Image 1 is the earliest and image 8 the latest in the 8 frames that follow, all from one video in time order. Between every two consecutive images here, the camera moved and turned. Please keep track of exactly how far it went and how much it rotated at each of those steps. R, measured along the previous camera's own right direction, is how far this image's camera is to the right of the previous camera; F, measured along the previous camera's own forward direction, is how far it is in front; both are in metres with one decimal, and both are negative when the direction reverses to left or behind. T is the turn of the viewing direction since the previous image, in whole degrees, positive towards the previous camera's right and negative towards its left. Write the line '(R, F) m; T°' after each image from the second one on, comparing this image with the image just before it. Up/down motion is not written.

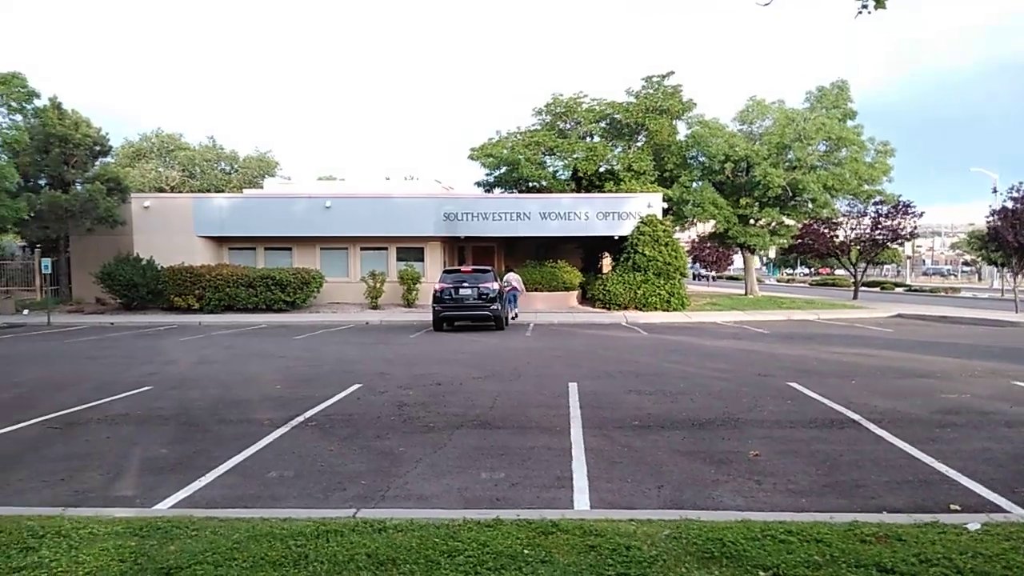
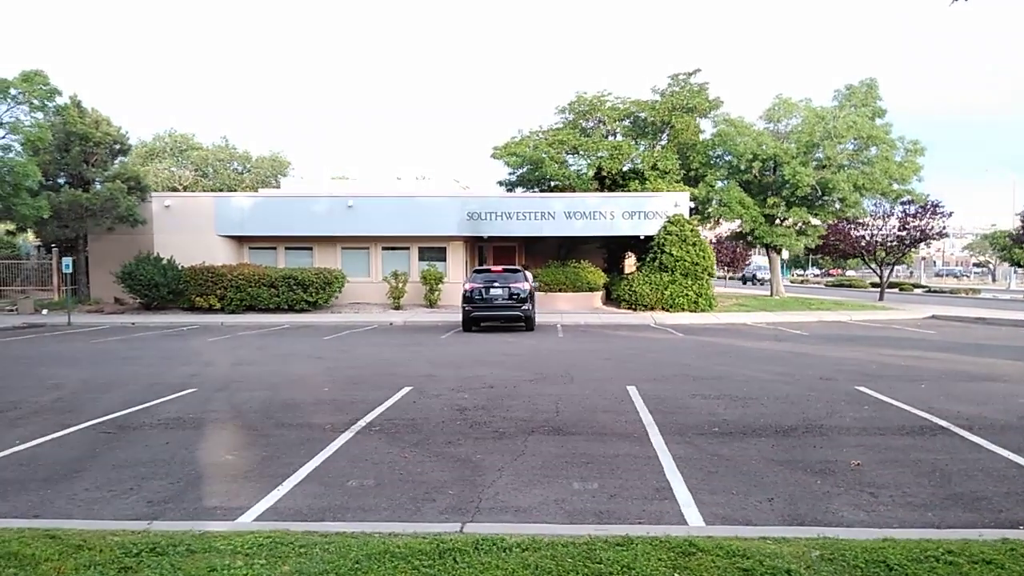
(-0.6, +0.3) m; 0°
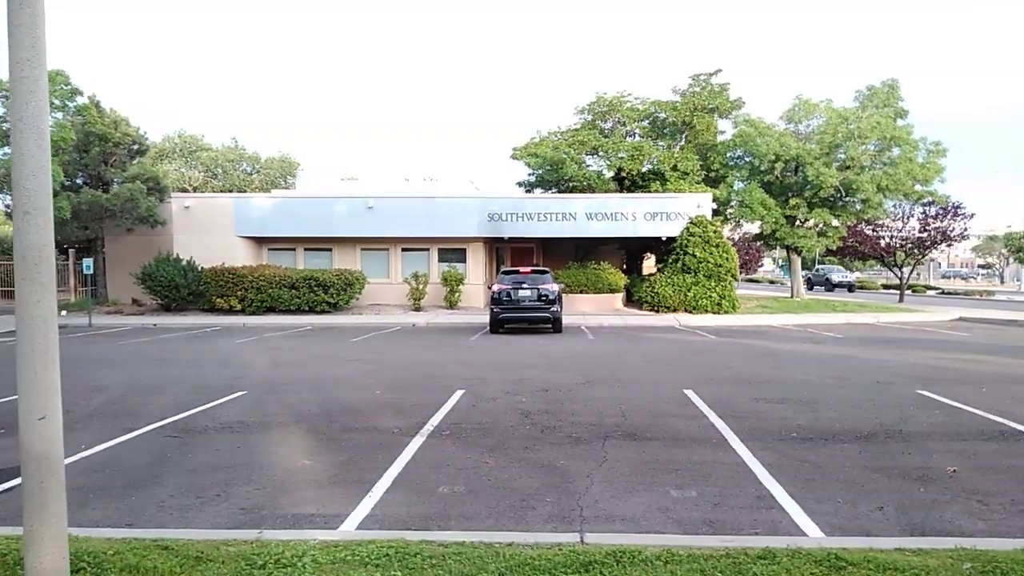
(-0.6, +0.1) m; 0°
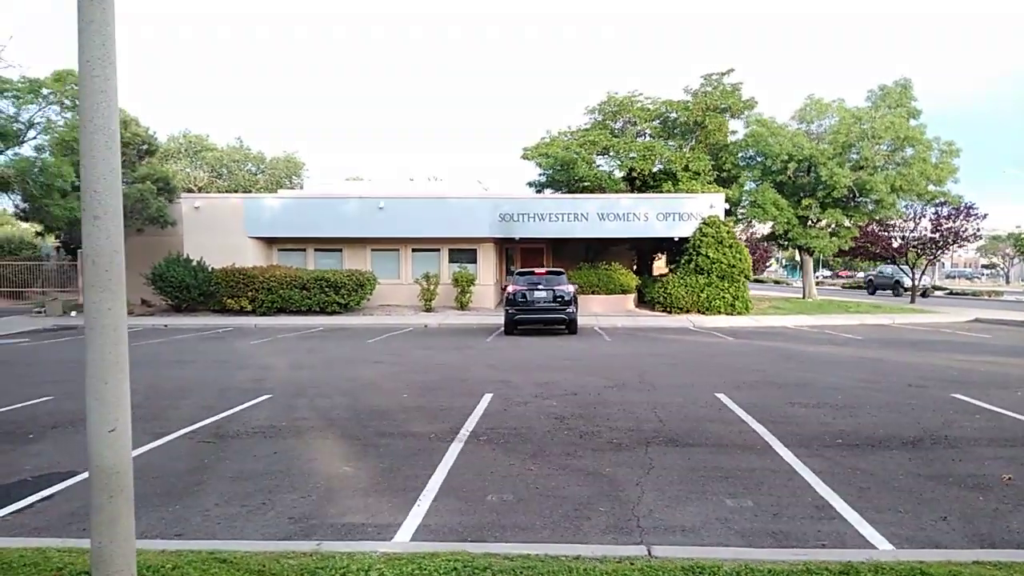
(-0.3, +0.1) m; 0°
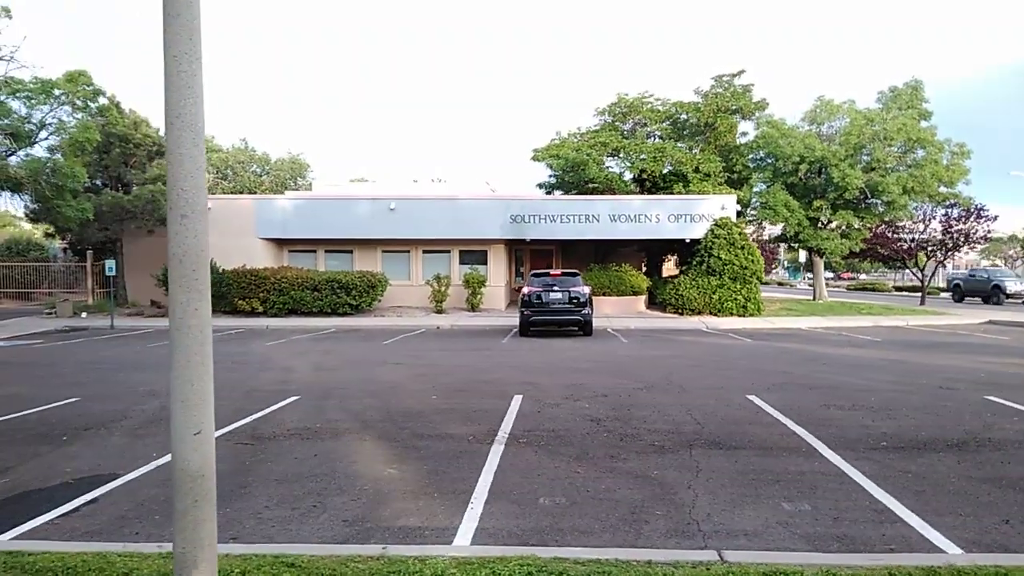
(-0.3, +0.1) m; 0°
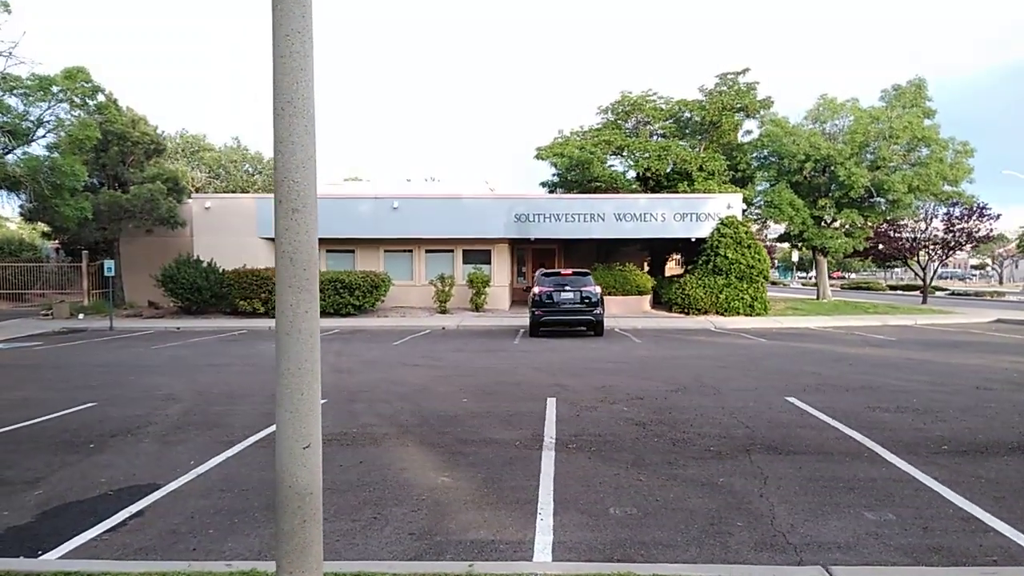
(-0.5, +0.2) m; +1°
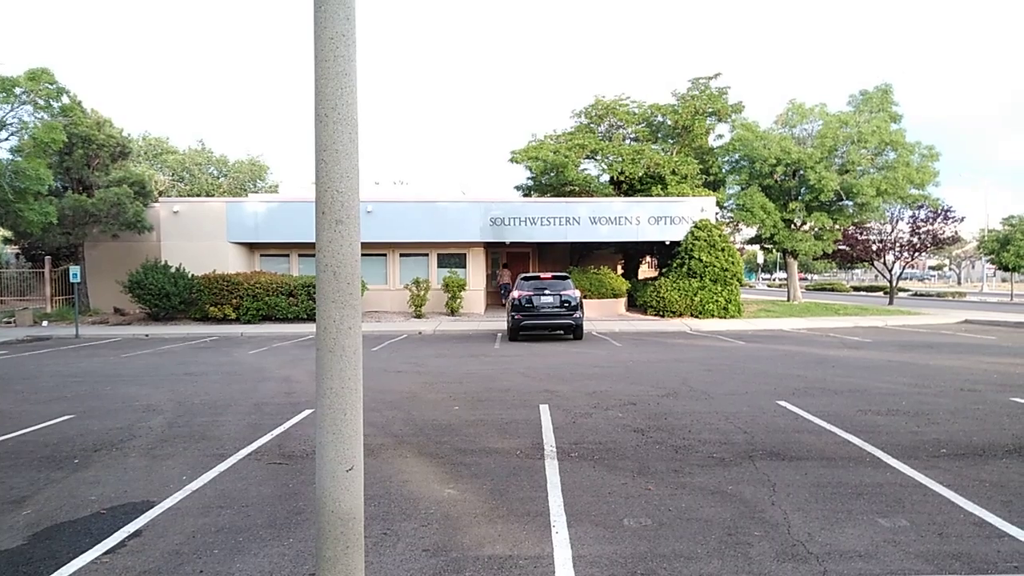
(-0.3, +0.1) m; +2°
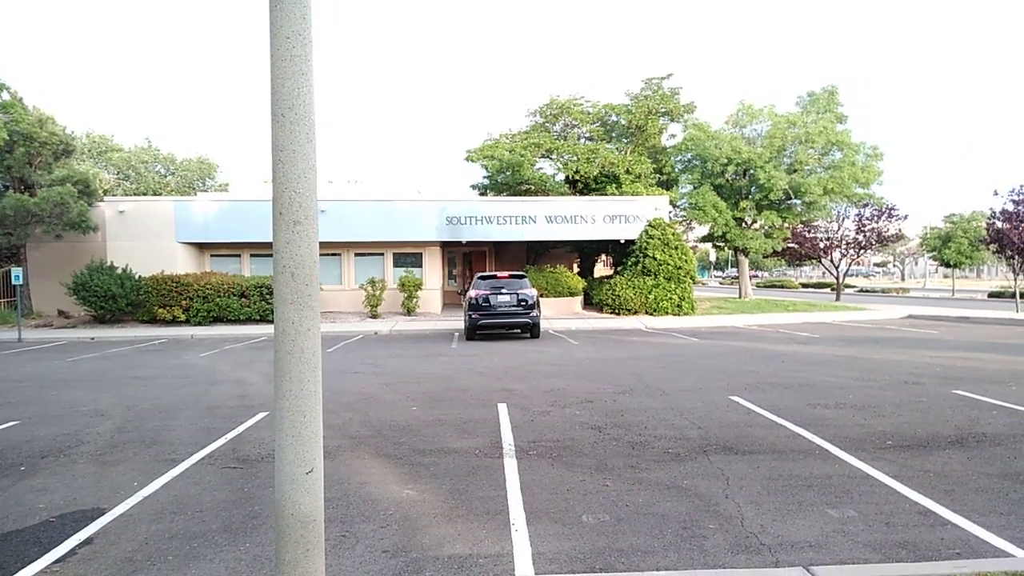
(0.0, 0.0) m; +3°
